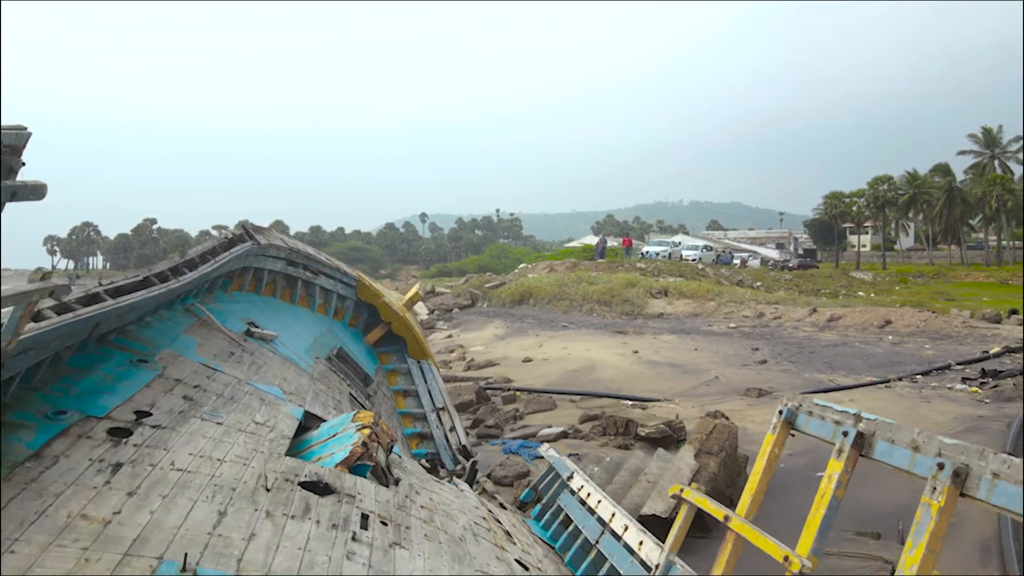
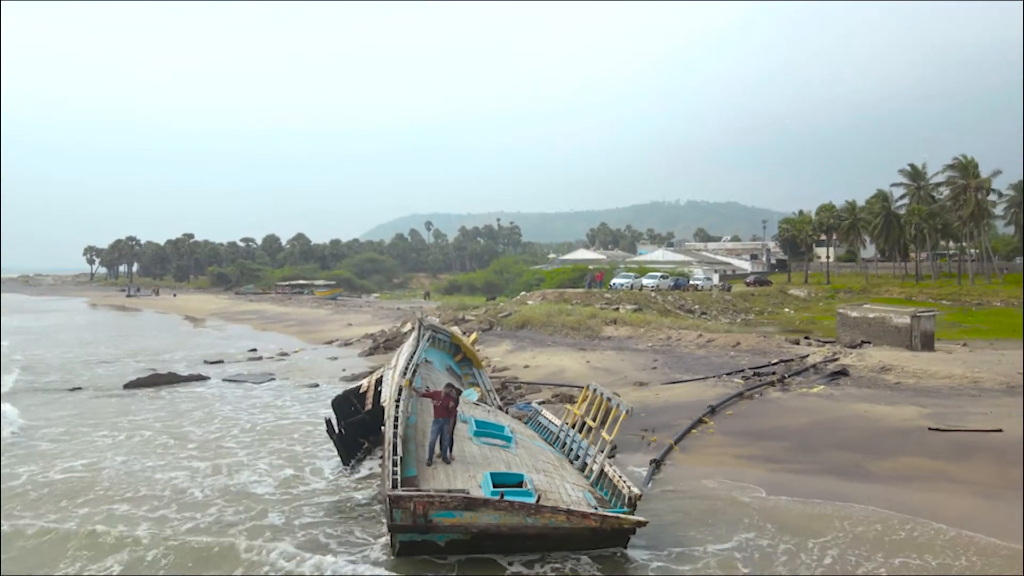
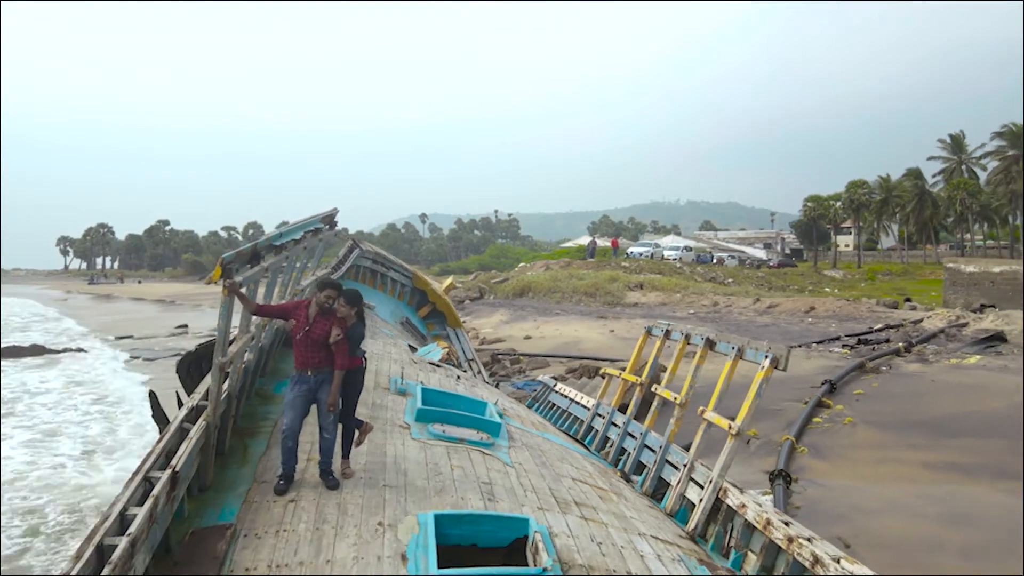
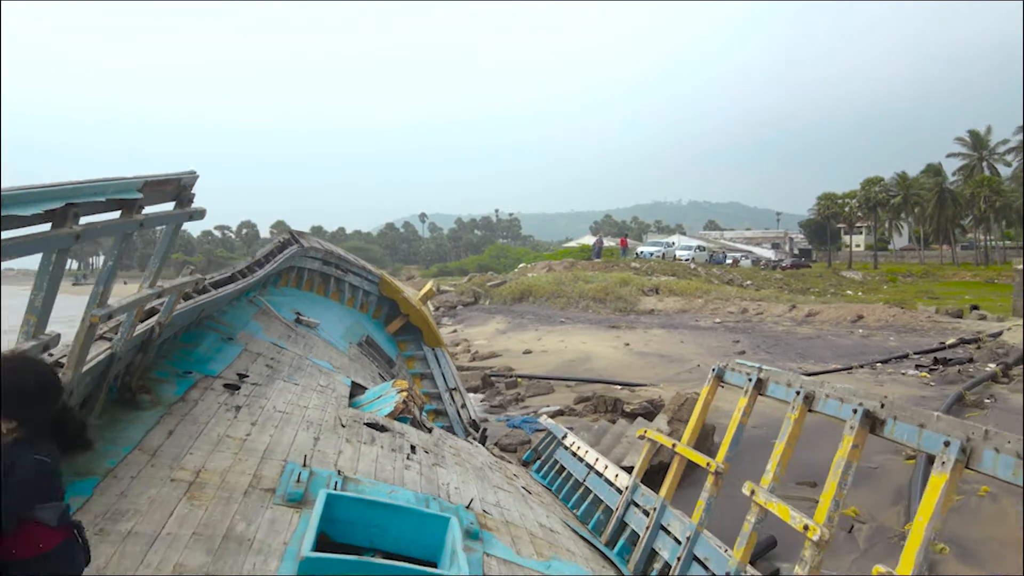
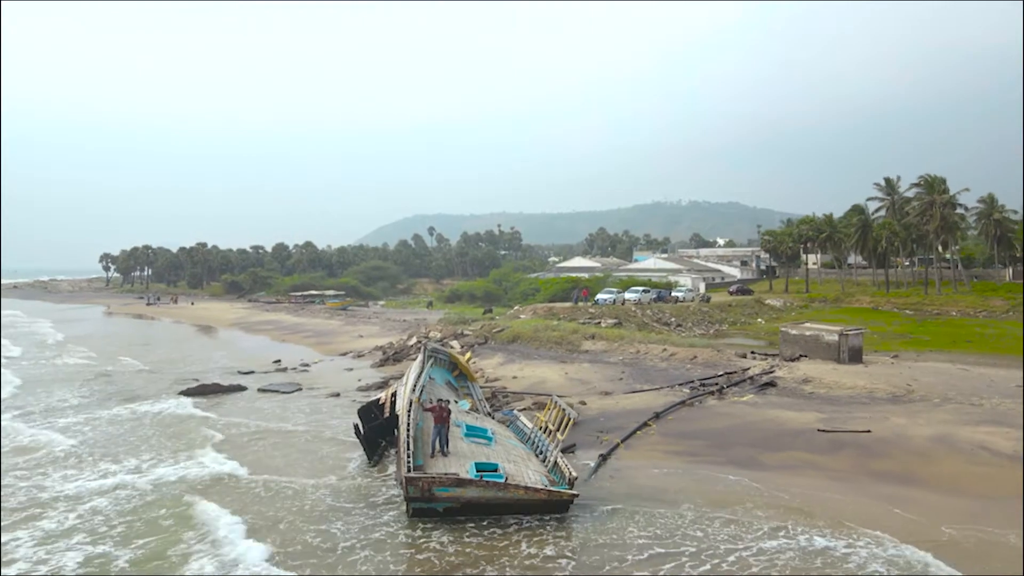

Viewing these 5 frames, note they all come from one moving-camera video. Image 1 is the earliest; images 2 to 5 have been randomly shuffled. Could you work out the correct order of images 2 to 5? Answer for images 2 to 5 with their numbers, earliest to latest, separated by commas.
4, 3, 2, 5
